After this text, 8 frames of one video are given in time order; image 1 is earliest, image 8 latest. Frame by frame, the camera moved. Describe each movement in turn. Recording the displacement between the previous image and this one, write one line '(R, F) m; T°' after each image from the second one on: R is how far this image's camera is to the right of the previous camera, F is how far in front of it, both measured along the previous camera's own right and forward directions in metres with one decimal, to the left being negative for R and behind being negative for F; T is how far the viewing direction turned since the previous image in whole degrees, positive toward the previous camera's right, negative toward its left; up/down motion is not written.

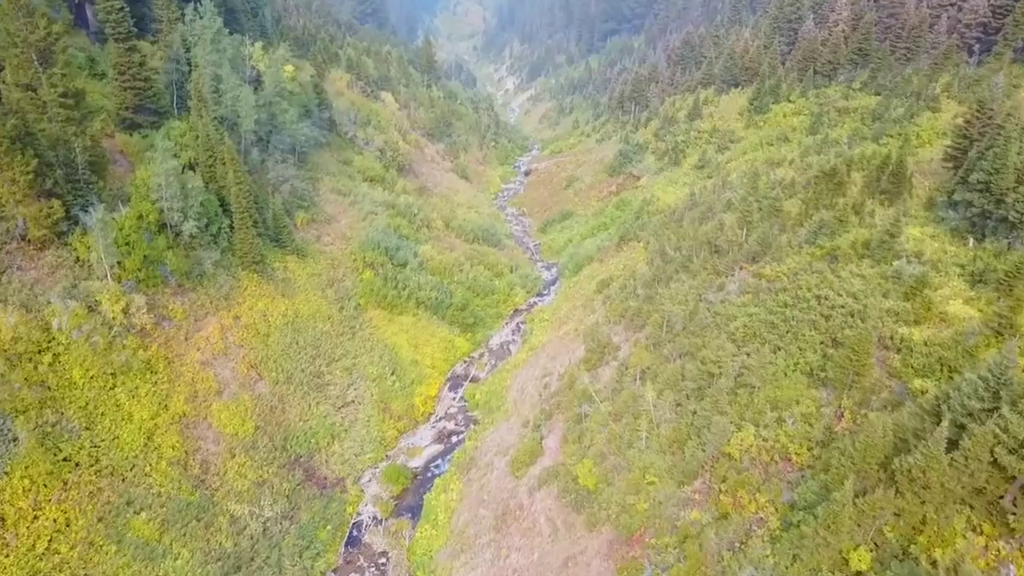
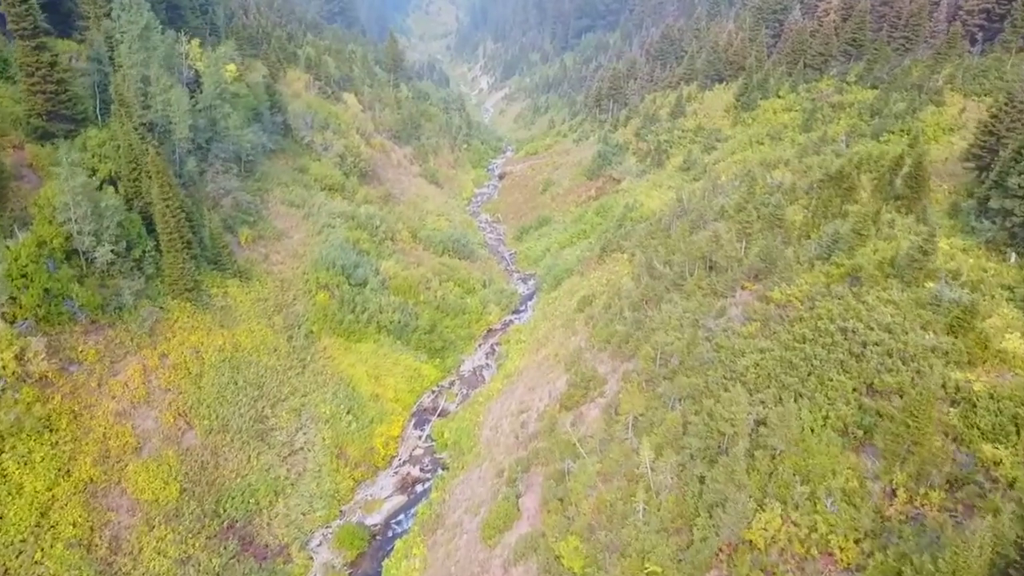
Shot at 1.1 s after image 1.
(+0.4, +4.0) m; +1°
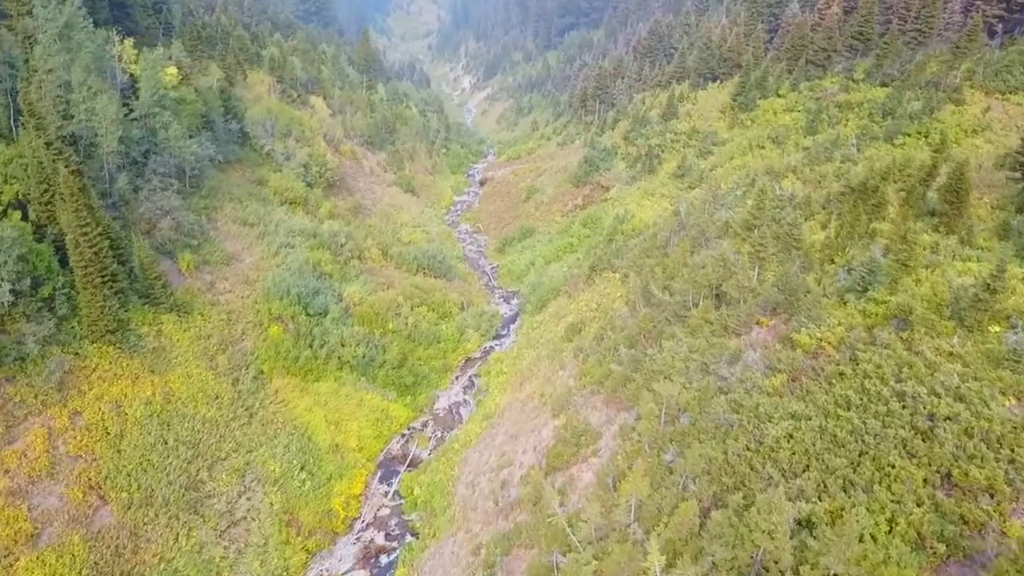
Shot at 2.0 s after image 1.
(+0.3, +4.0) m; +1°
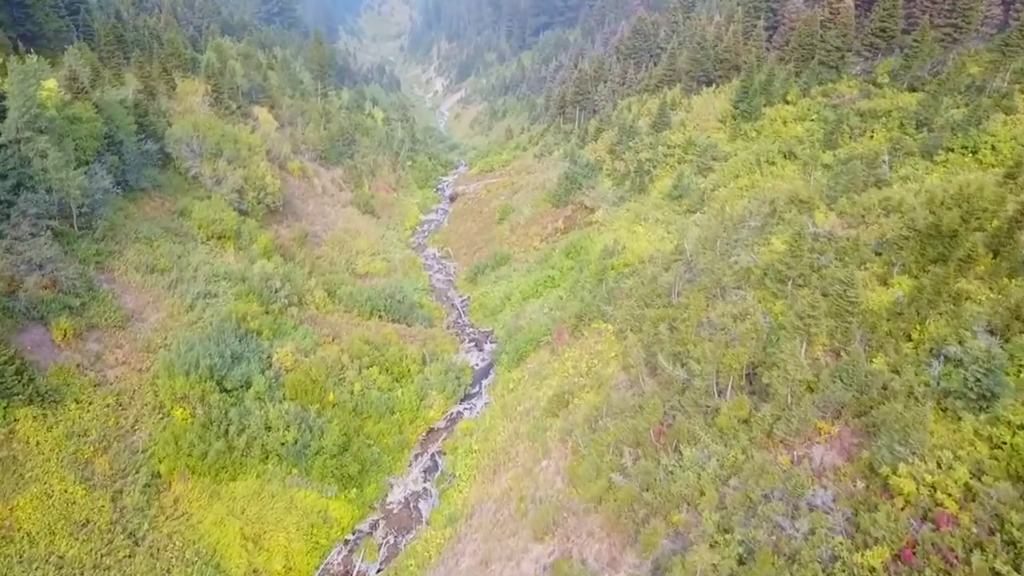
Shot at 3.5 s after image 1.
(+0.4, +6.4) m; +2°
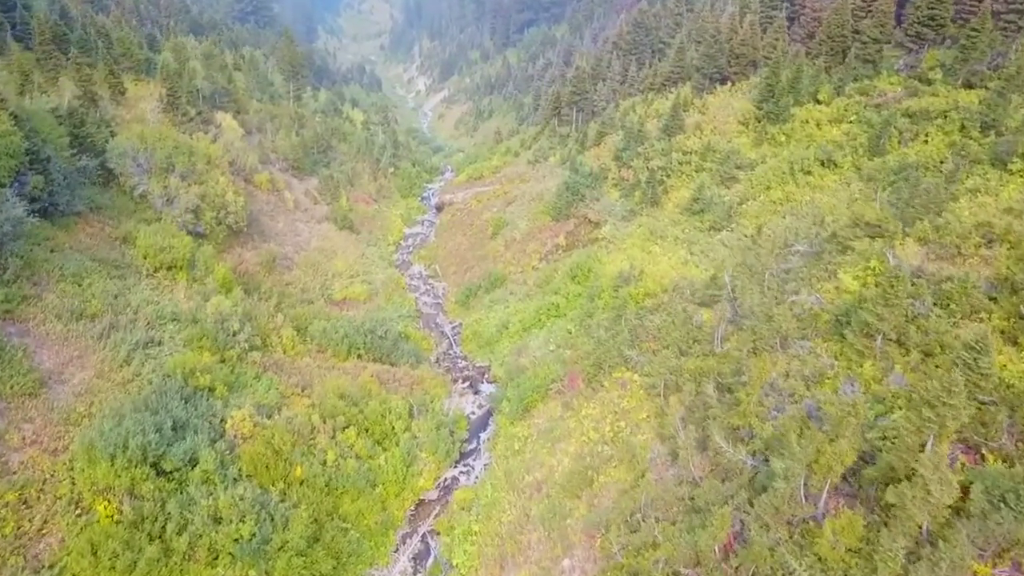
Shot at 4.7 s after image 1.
(-0.6, +5.0) m; +1°
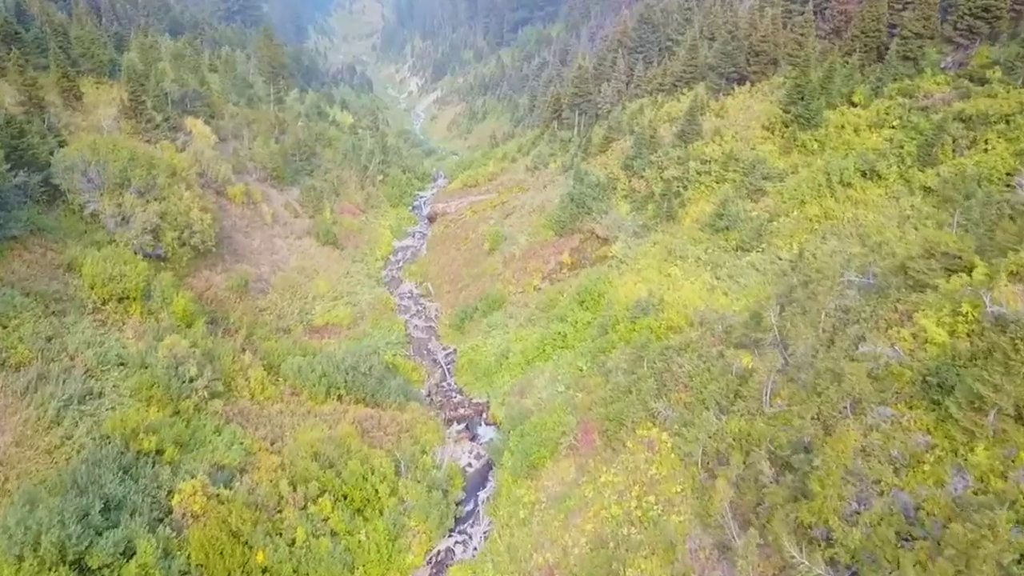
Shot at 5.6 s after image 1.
(-0.2, +3.9) m; 0°
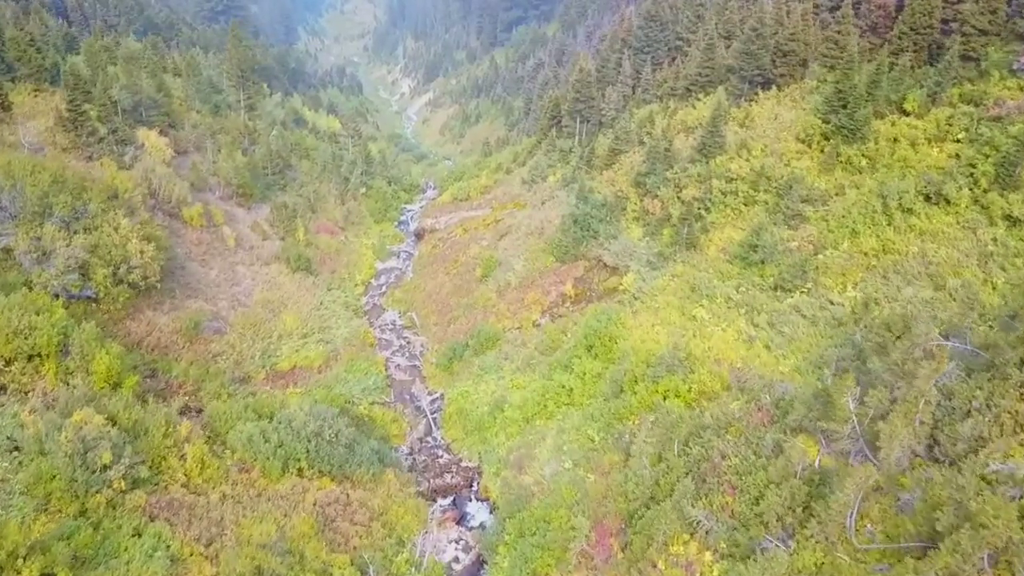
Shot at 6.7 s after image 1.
(0.0, +4.8) m; 0°
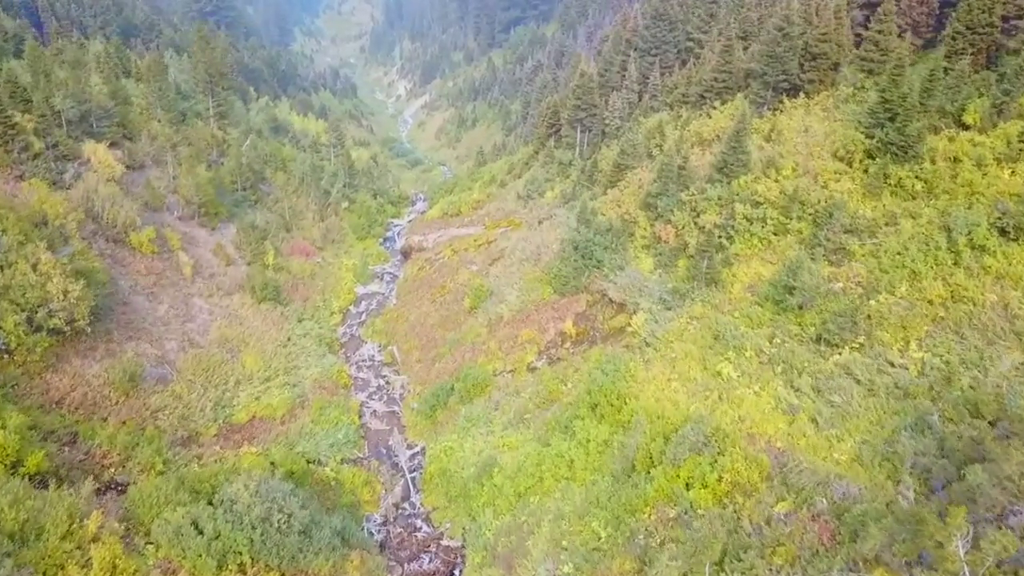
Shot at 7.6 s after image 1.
(+0.3, +4.2) m; 0°
